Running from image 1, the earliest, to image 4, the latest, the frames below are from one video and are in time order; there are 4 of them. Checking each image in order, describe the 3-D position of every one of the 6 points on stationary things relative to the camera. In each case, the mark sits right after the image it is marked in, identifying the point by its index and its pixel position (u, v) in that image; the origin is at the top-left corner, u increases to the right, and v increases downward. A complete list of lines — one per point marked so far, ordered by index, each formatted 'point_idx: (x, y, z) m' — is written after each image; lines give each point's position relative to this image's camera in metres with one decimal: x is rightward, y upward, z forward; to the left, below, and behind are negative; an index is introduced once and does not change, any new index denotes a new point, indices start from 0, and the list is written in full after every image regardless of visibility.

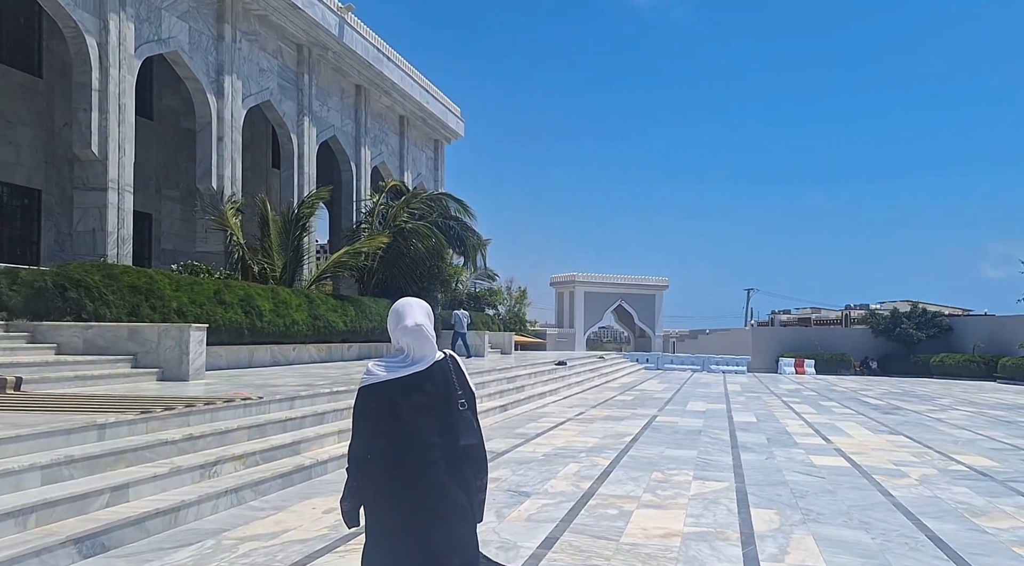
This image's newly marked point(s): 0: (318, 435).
0: (-1.7, -1.4, +8.0) m
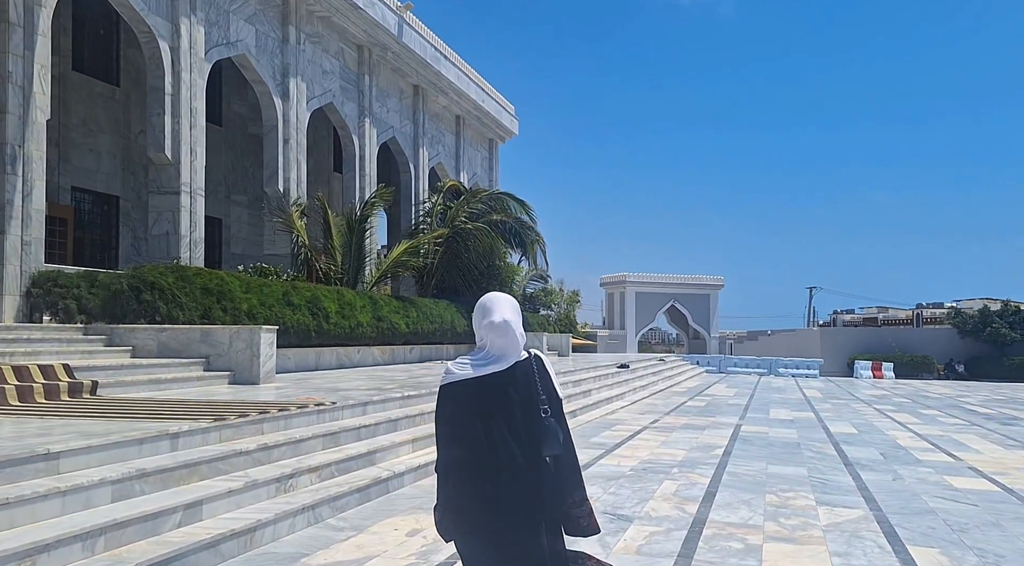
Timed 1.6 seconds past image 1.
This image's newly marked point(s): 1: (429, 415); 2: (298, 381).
0: (-1.0, -1.4, +7.2) m
1: (-0.8, -1.3, +8.4) m
2: (-2.7, -1.2, +10.6) m
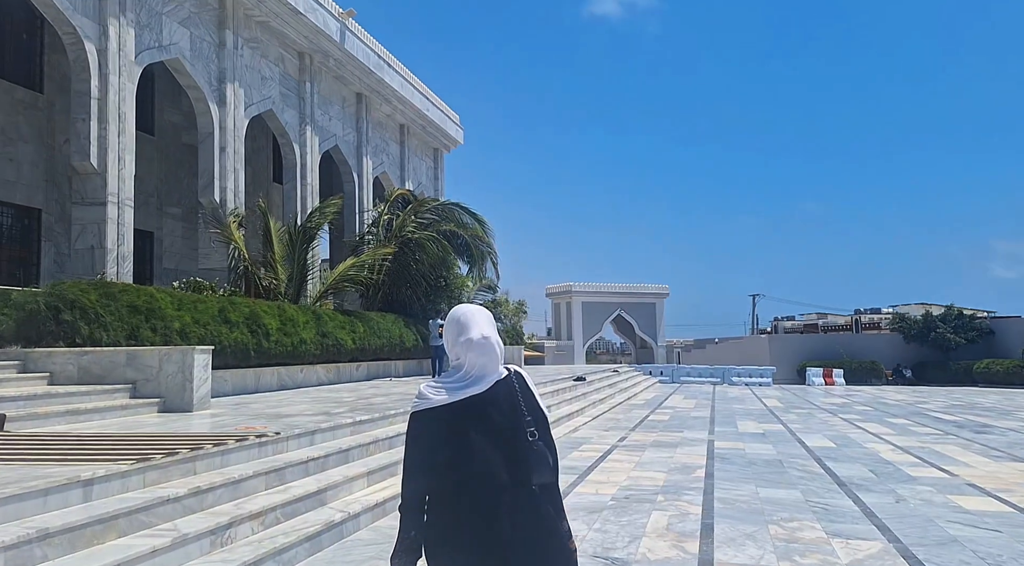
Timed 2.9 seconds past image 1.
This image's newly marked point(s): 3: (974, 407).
0: (-1.3, -1.5, +6.3) m
1: (-1.2, -1.4, +7.5) m
2: (-3.2, -1.4, +9.6) m
3: (+9.8, -2.6, +17.9) m
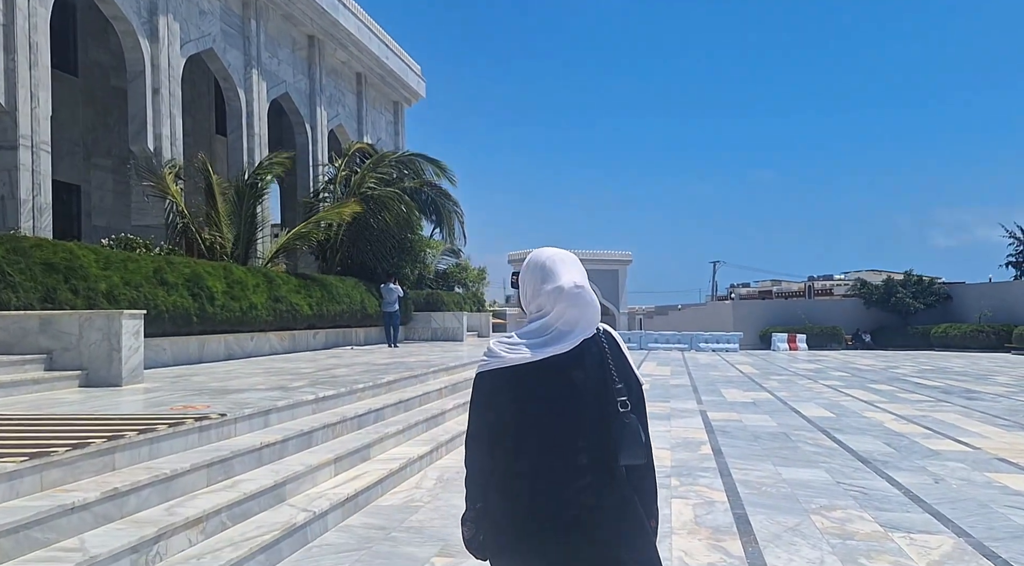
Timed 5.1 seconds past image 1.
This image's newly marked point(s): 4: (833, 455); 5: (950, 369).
0: (-1.3, -1.2, +5.4) m
1: (-1.3, -1.1, +6.6) m
2: (-3.4, -1.0, +8.6) m
3: (+9.1, -1.9, +17.6) m
4: (+2.6, -1.4, +6.8) m
5: (+9.5, -1.9, +18.4) m
